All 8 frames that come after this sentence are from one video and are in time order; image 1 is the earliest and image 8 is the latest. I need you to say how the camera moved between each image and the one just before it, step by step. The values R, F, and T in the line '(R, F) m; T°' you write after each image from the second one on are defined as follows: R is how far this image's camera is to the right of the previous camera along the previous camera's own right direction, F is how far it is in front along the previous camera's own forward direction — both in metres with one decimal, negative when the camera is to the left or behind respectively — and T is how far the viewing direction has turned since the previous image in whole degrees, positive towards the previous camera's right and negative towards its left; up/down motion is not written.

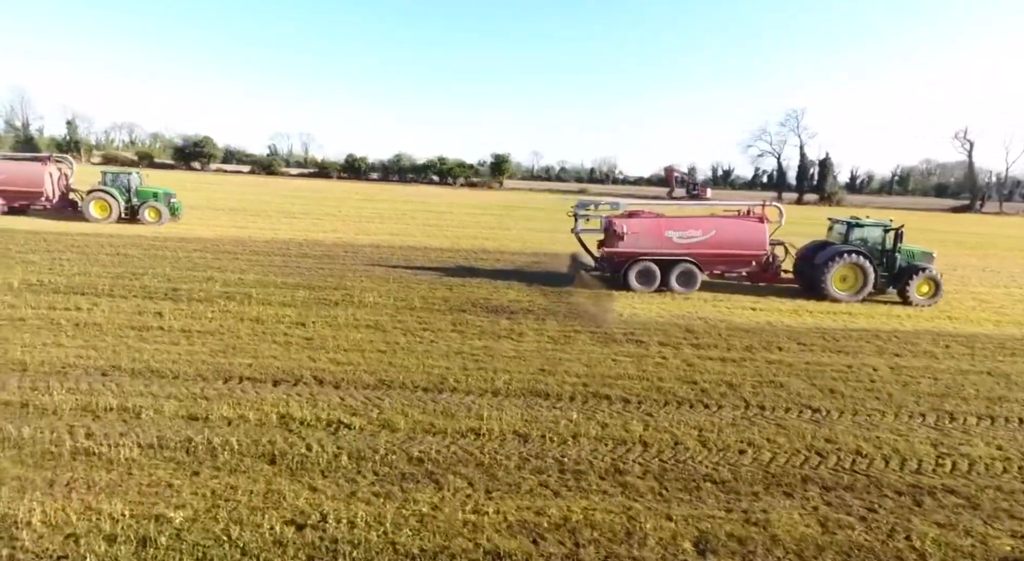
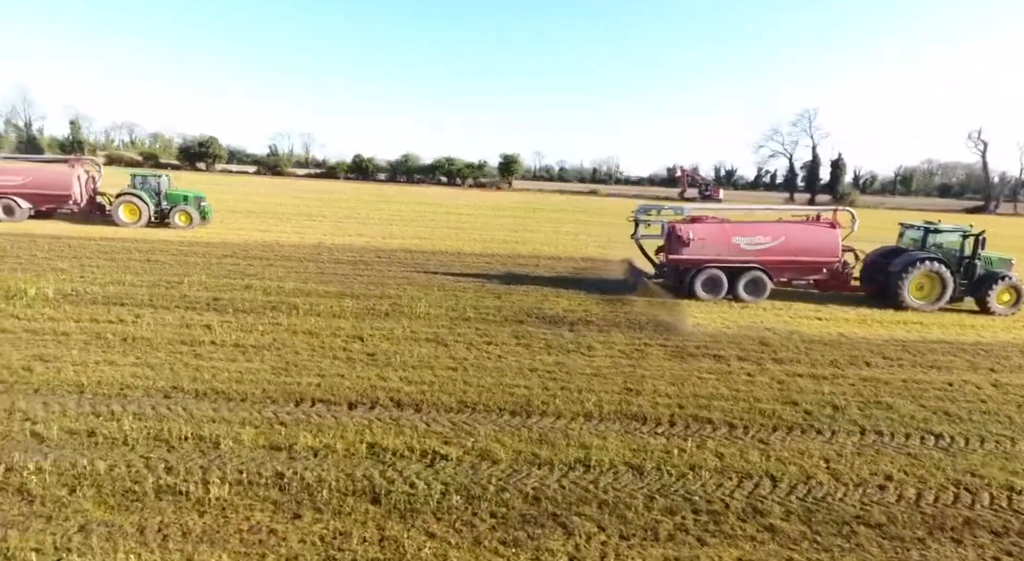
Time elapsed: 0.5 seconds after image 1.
(-0.8, +0.4) m; 0°
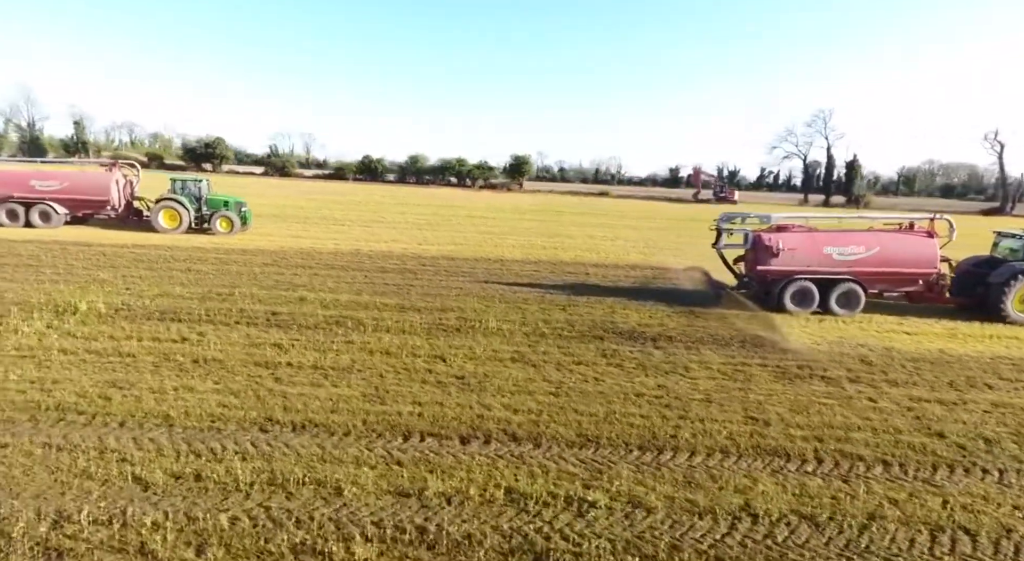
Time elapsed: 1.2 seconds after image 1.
(-1.0, +0.4) m; 0°
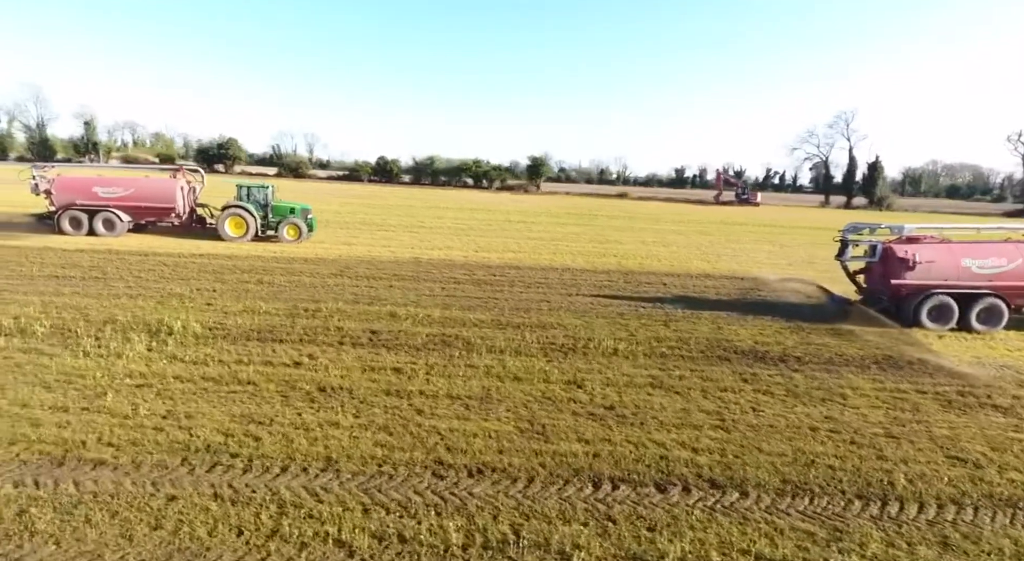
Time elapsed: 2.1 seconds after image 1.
(-1.5, +0.5) m; 0°
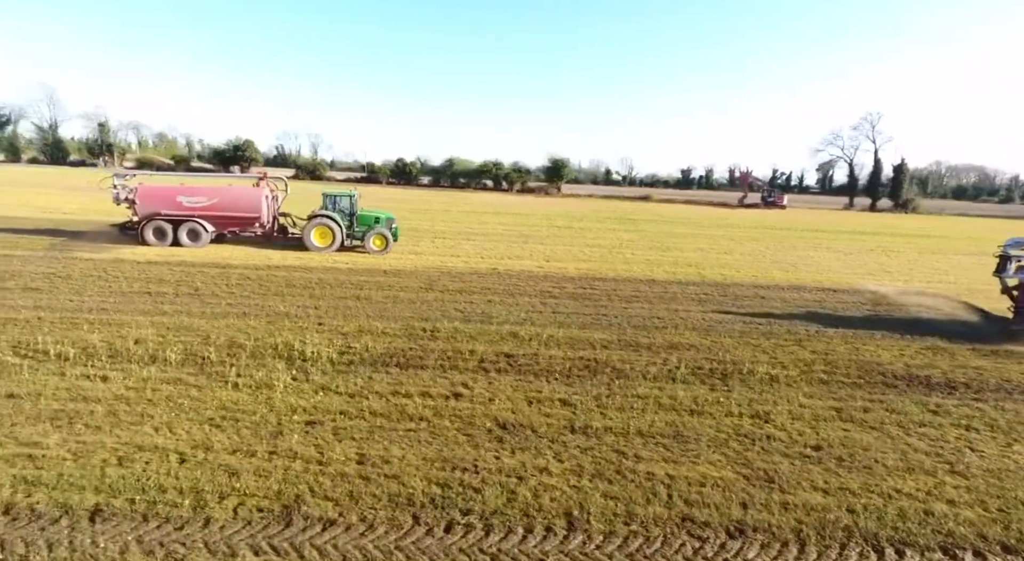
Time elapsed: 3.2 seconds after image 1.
(-1.7, +0.4) m; -1°
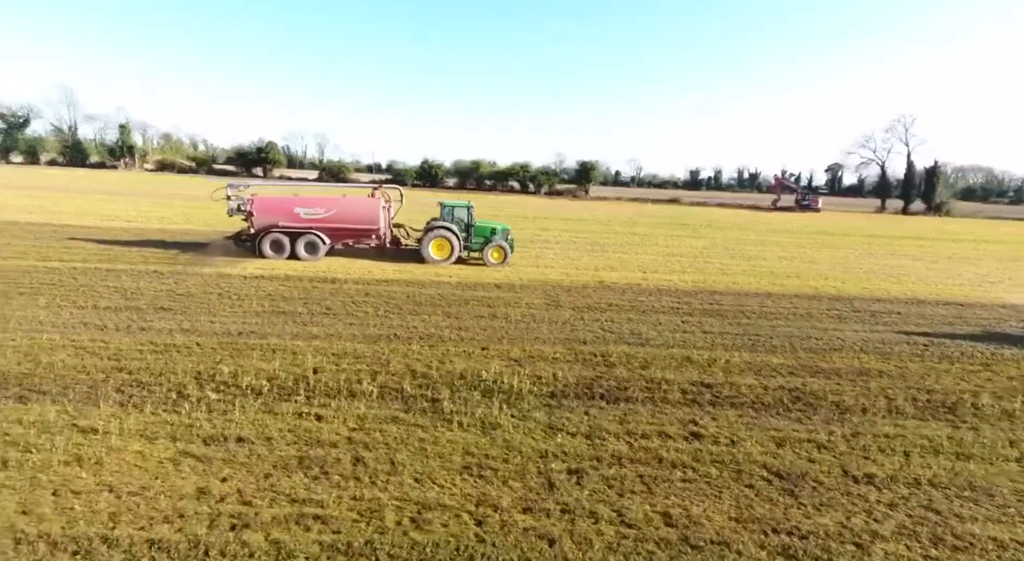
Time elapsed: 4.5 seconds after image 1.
(-2.2, +0.4) m; -1°
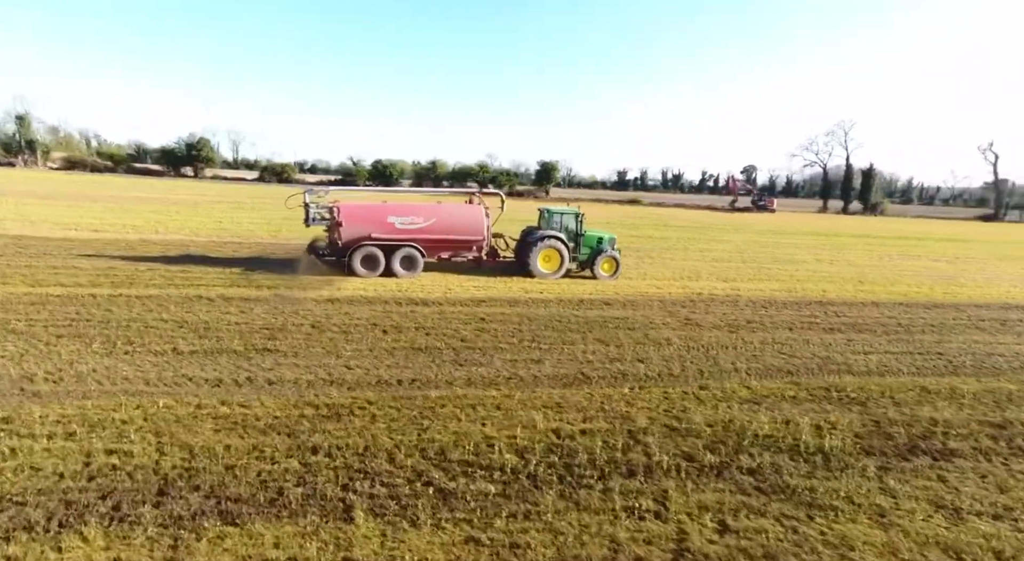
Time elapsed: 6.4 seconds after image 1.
(-3.2, +1.6) m; +7°
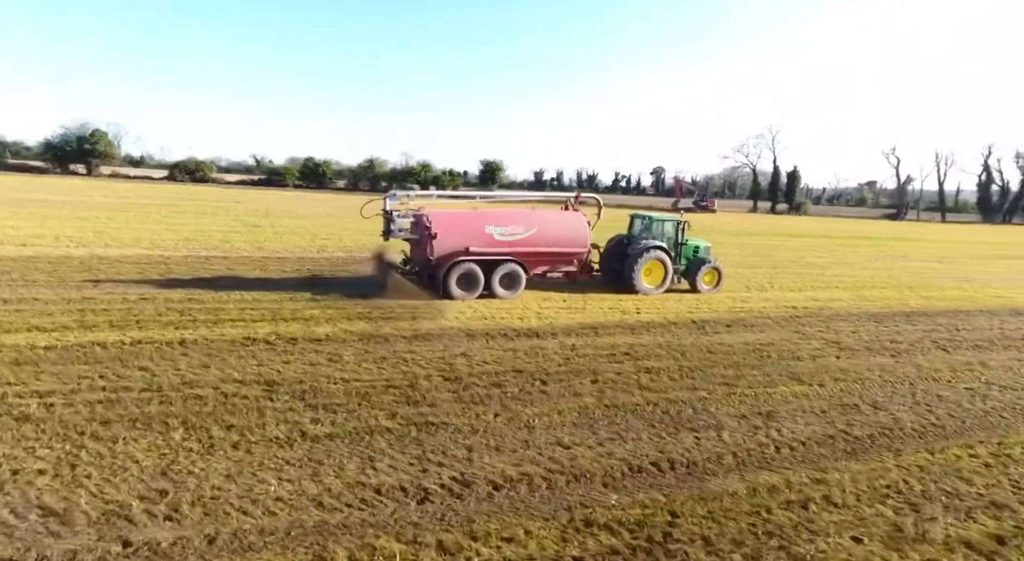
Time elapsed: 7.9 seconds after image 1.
(-2.9, +1.9) m; +8°
